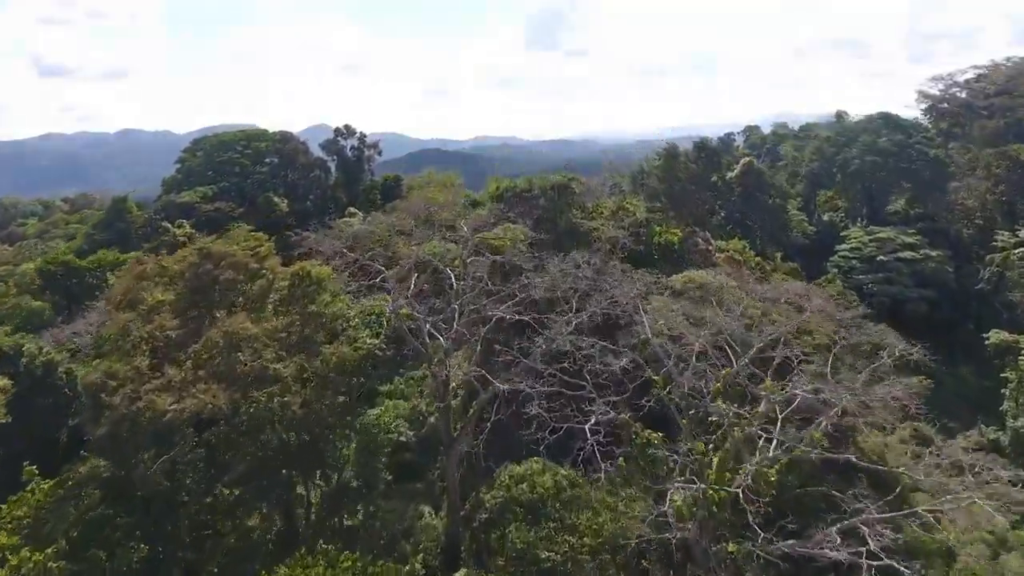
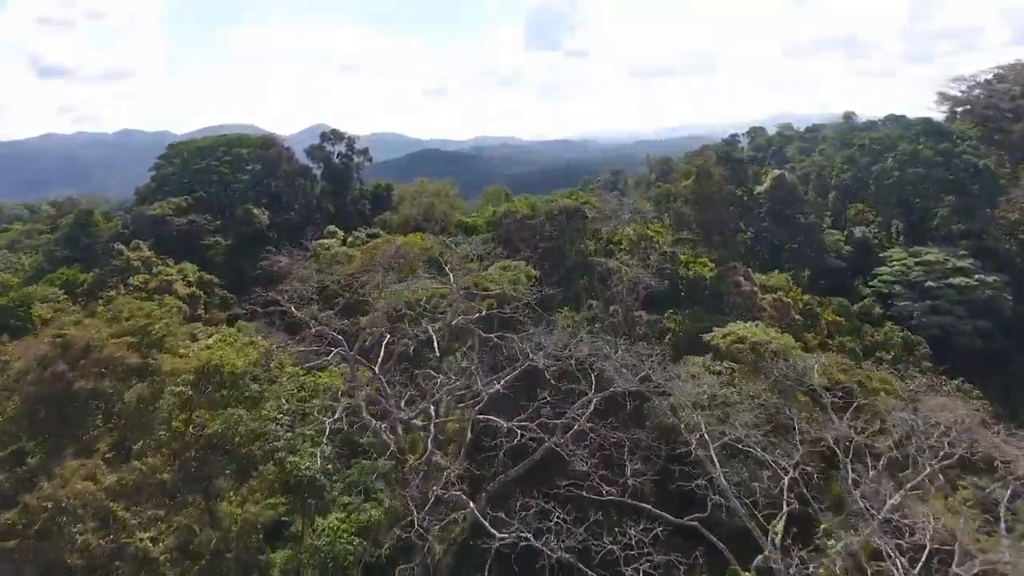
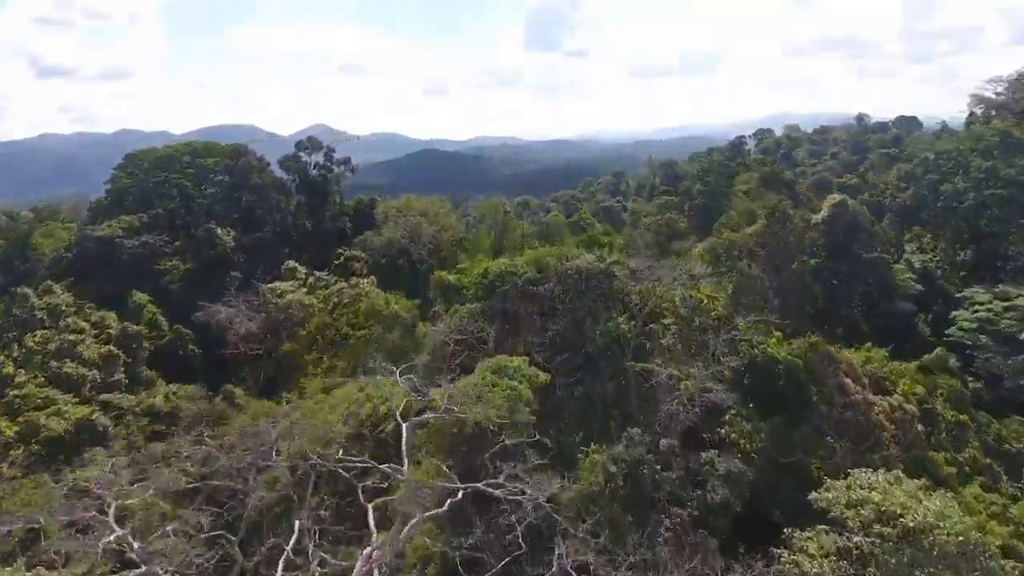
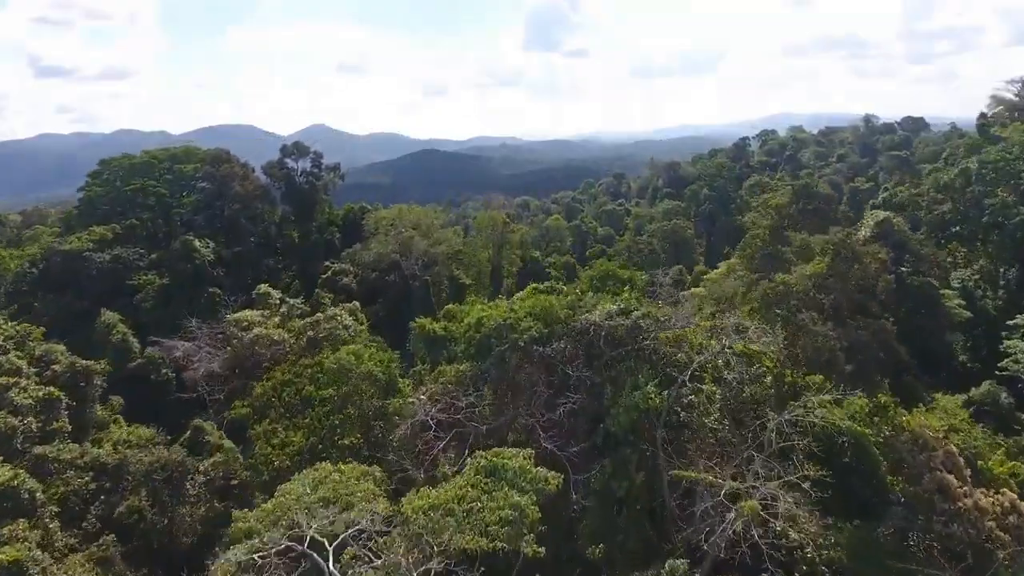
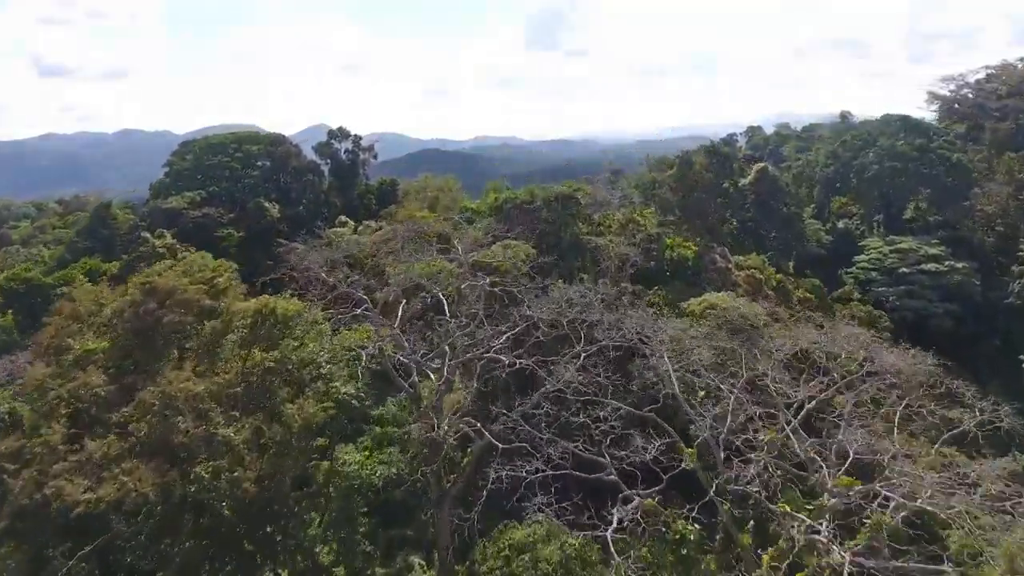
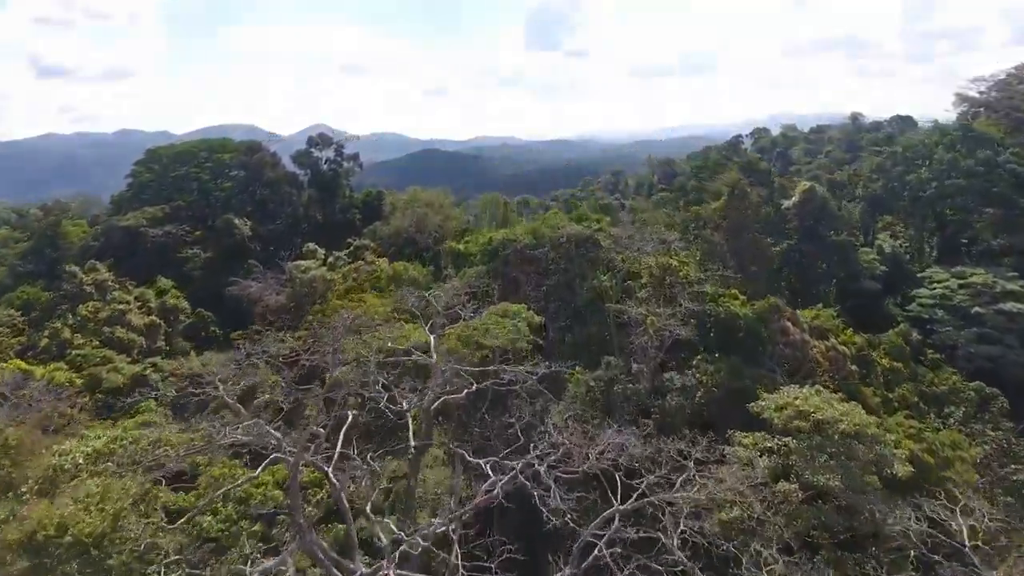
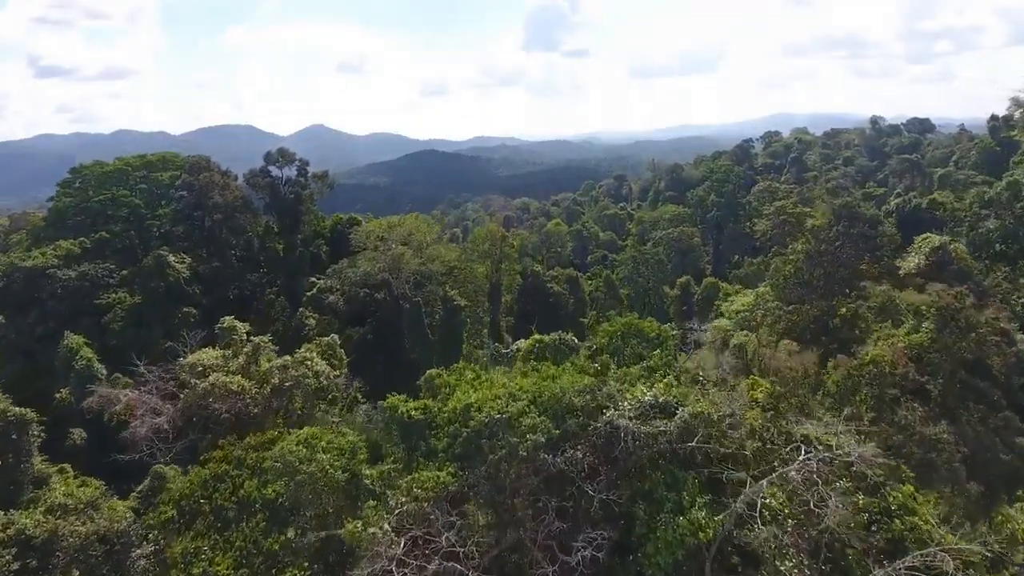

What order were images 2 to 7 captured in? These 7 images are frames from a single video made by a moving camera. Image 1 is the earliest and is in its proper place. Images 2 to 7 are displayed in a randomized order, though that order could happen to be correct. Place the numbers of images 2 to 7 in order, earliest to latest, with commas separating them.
5, 2, 6, 3, 4, 7
